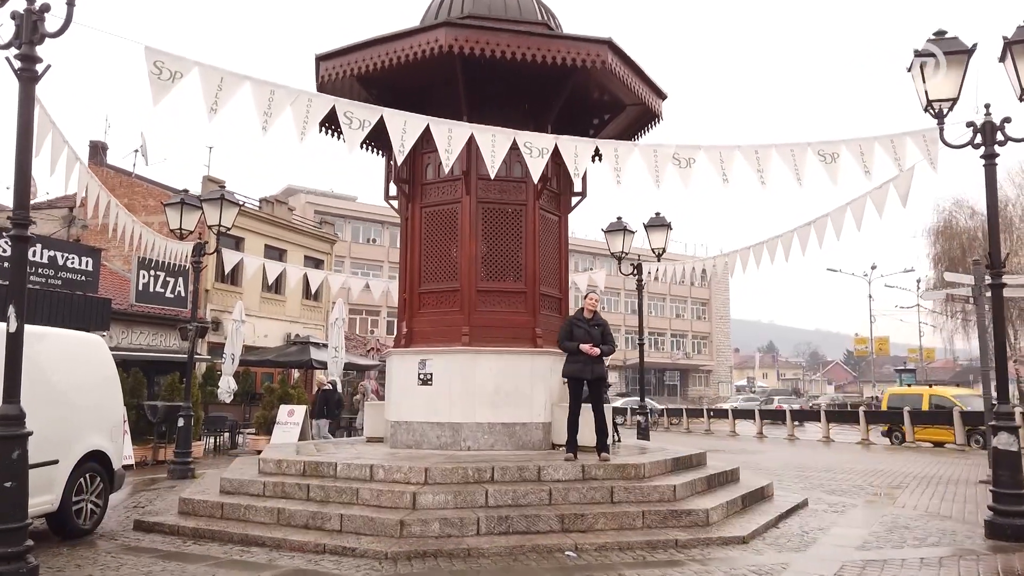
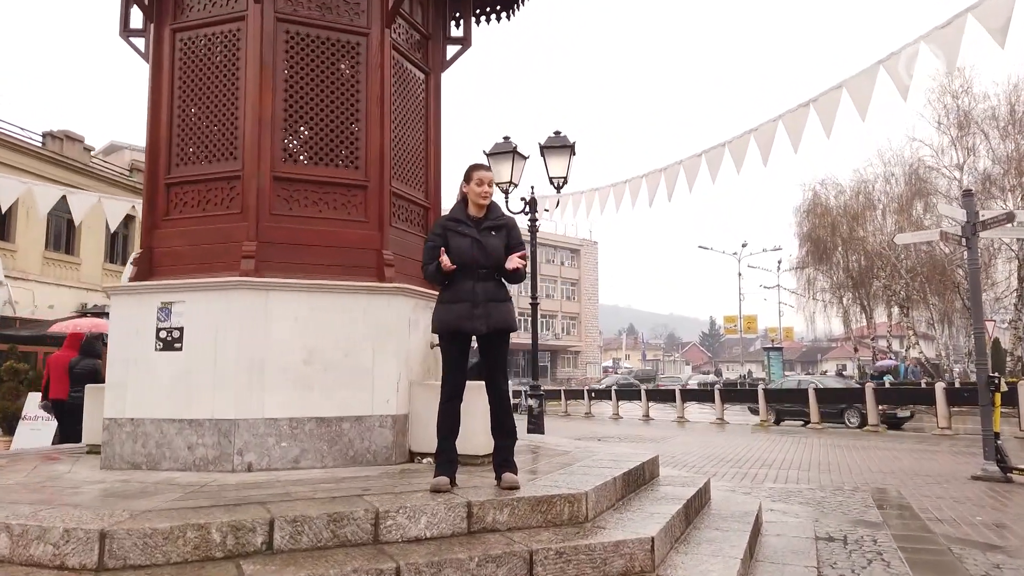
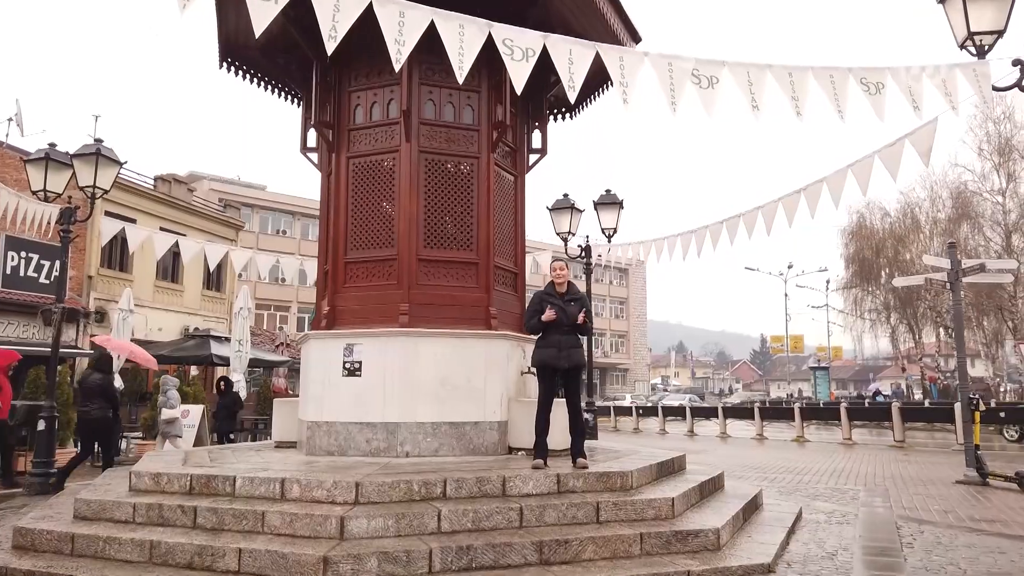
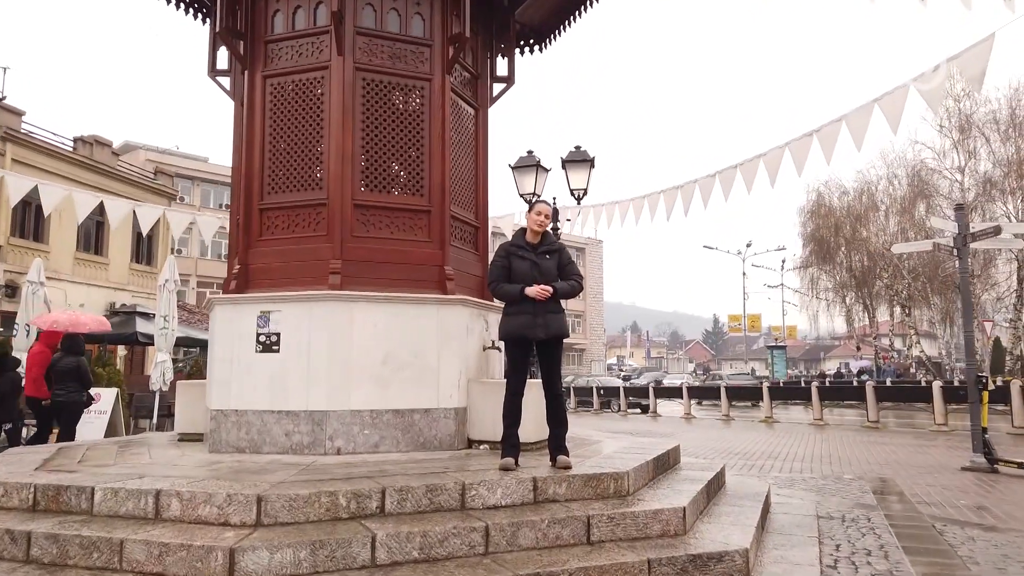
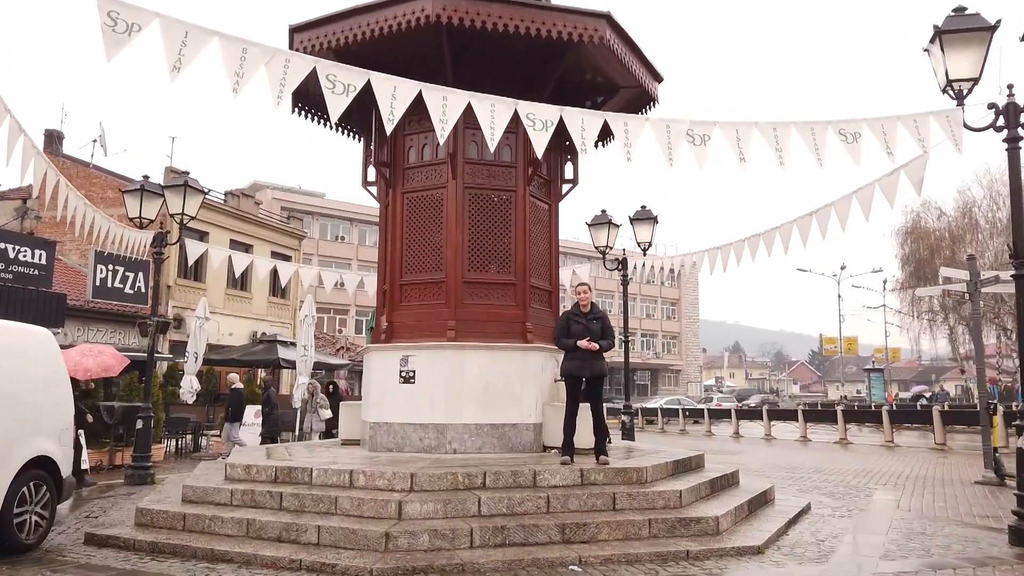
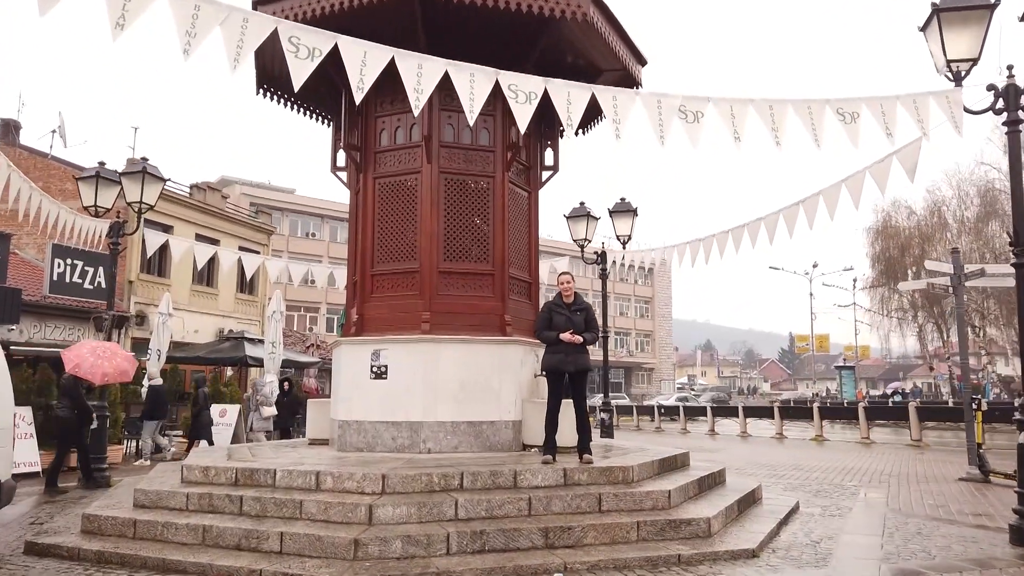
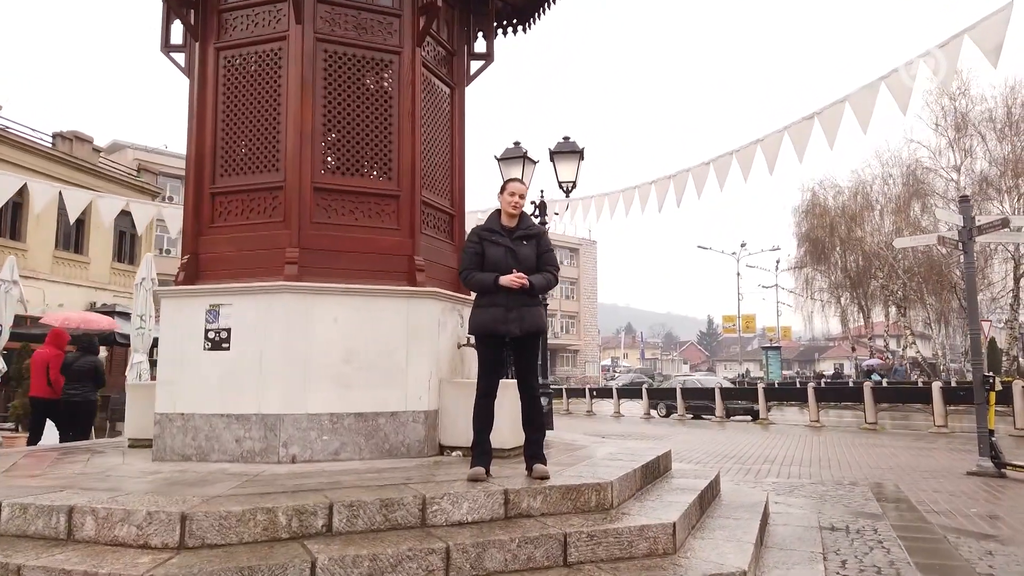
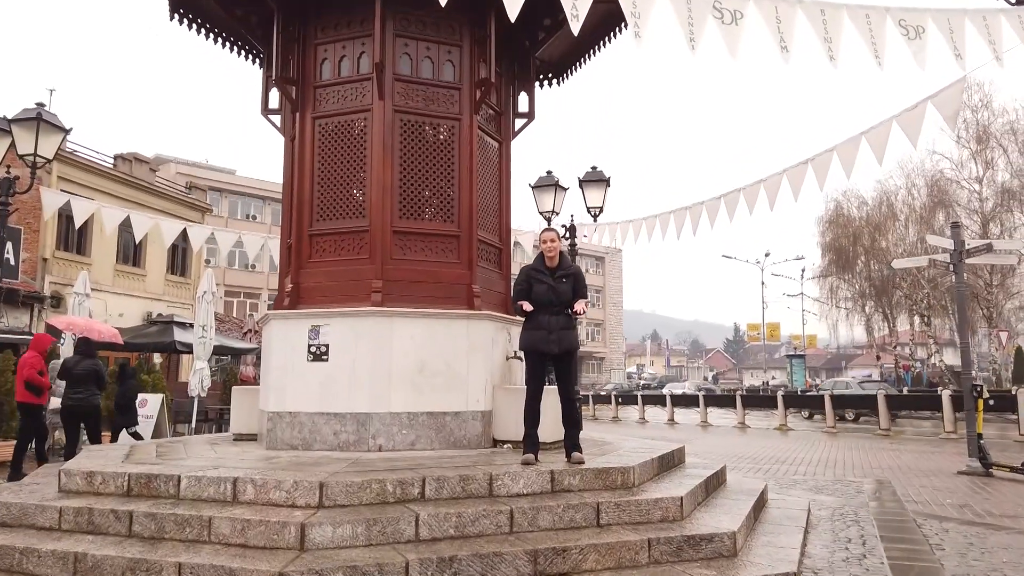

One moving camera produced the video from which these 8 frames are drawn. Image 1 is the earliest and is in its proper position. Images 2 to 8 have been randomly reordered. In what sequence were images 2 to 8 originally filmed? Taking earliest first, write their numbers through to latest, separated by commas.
5, 6, 3, 8, 4, 7, 2
